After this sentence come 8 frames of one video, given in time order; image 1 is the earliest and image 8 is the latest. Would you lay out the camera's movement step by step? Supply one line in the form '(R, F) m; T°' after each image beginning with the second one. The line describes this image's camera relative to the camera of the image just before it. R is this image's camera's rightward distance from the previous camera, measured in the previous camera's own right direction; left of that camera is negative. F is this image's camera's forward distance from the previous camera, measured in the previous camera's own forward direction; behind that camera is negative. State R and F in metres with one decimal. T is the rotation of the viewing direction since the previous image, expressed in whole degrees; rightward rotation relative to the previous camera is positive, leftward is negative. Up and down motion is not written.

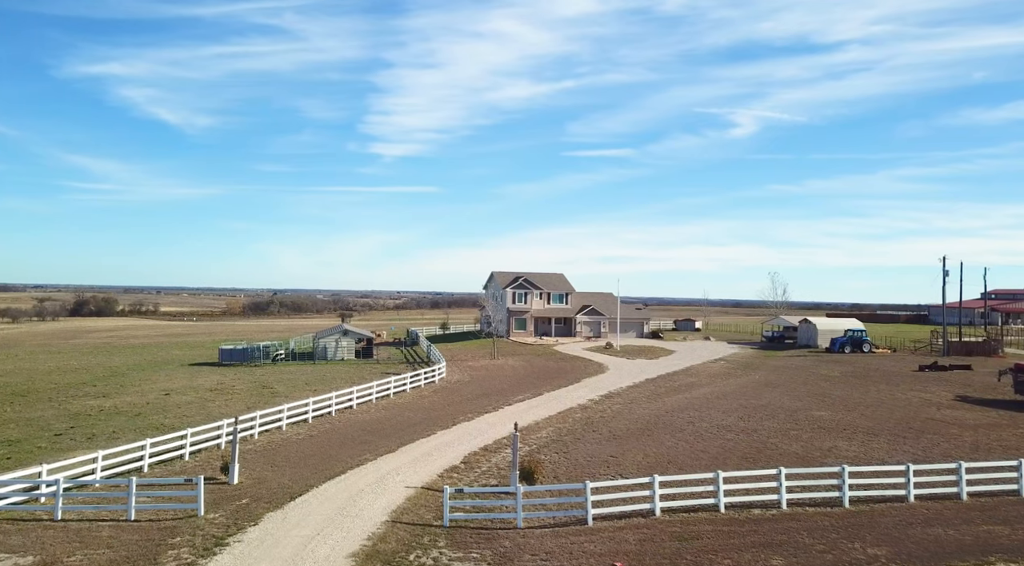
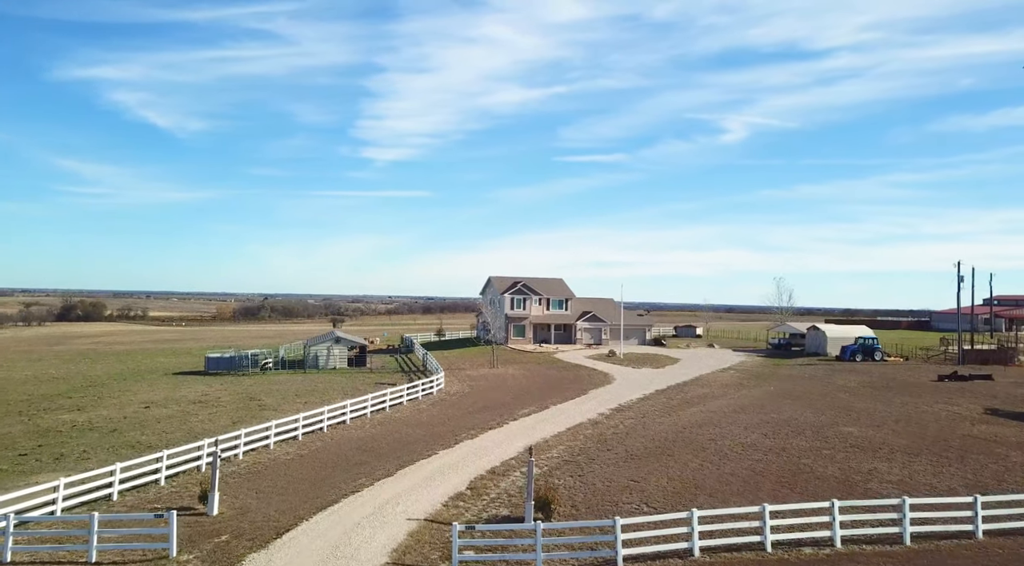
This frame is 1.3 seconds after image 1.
(-0.5, +2.3) m; +1°
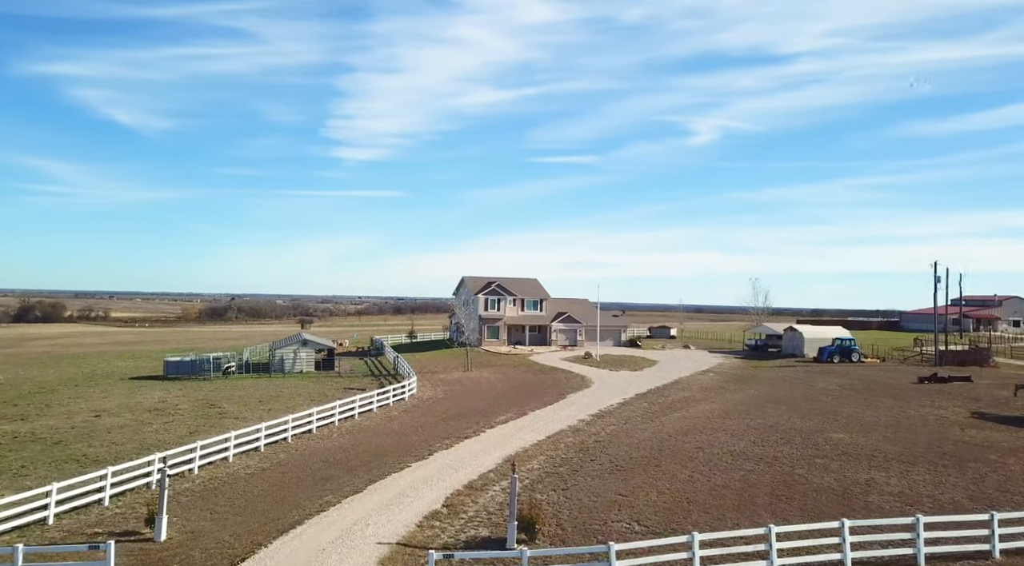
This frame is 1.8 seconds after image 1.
(-0.2, +1.6) m; +2°
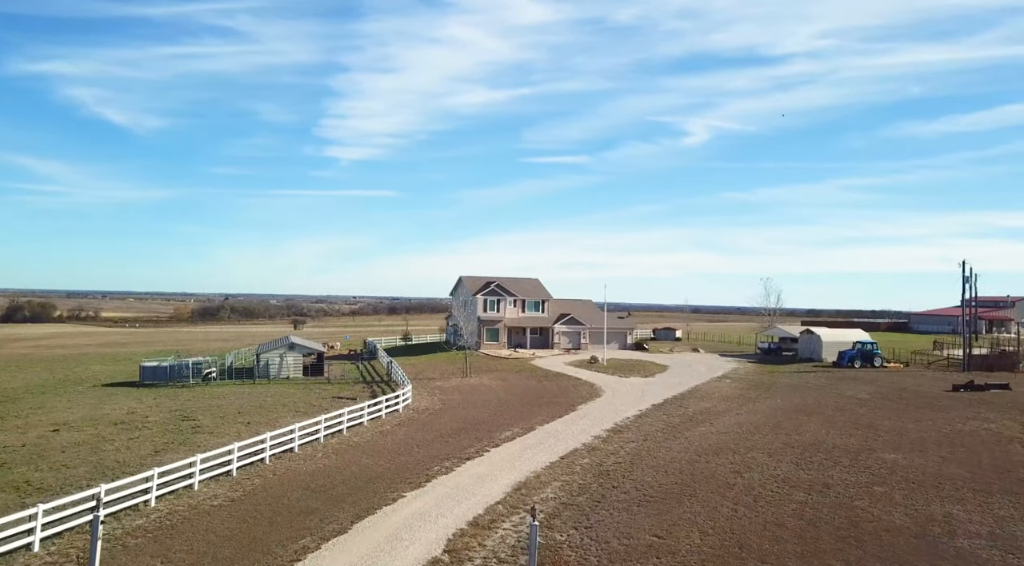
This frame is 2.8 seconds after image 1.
(-0.4, +3.4) m; 0°
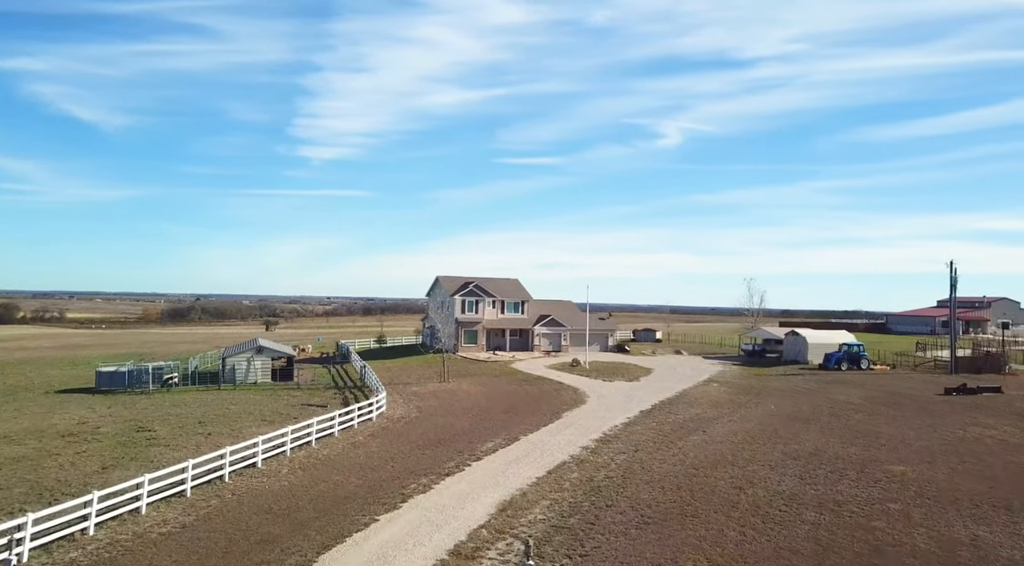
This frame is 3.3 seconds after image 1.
(-0.2, +1.9) m; +2°
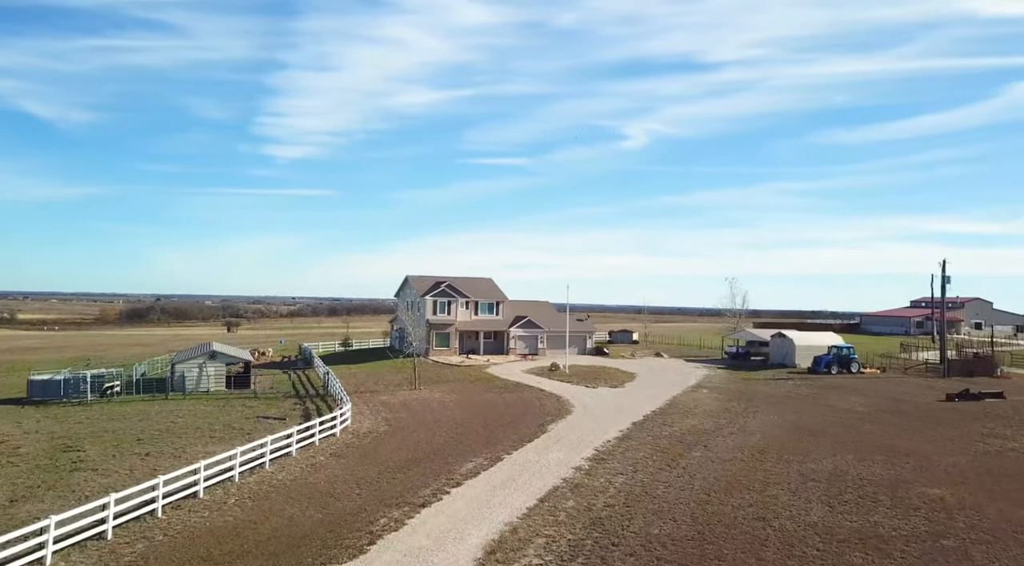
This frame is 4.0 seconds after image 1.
(-0.5, +3.2) m; +2°
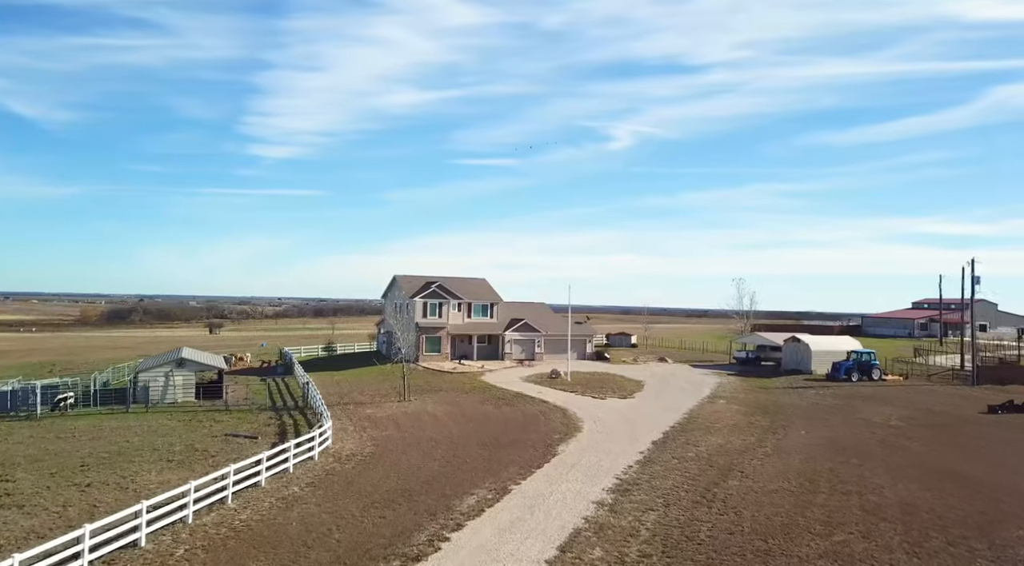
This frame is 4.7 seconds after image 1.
(-0.5, +3.7) m; +1°
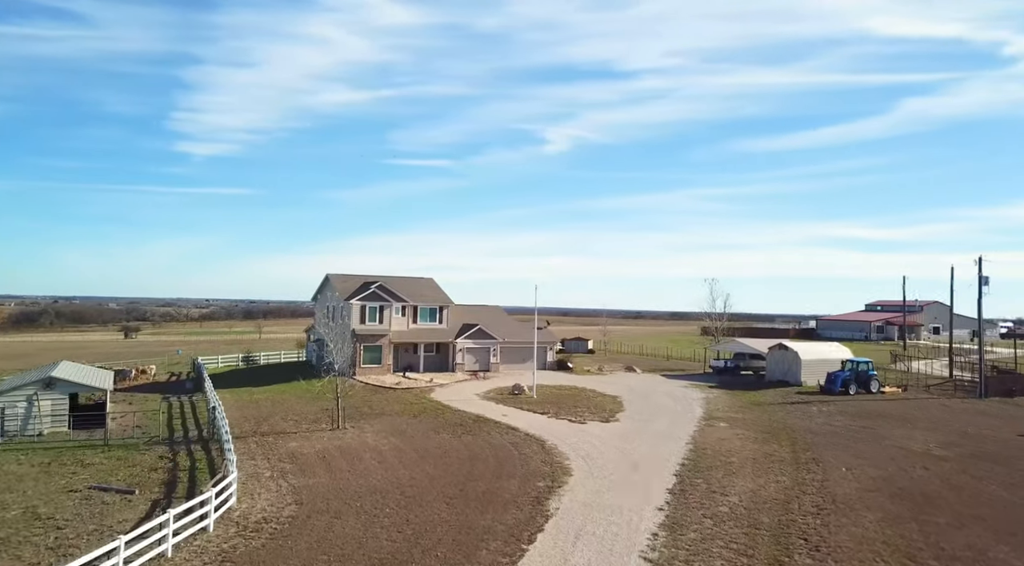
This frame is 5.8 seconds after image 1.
(-0.9, +6.8) m; +5°
